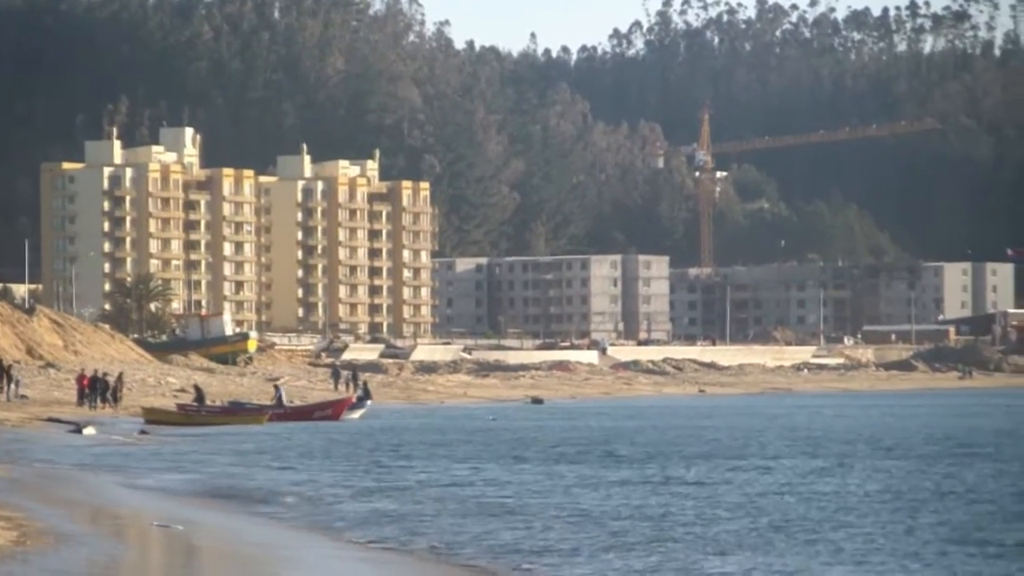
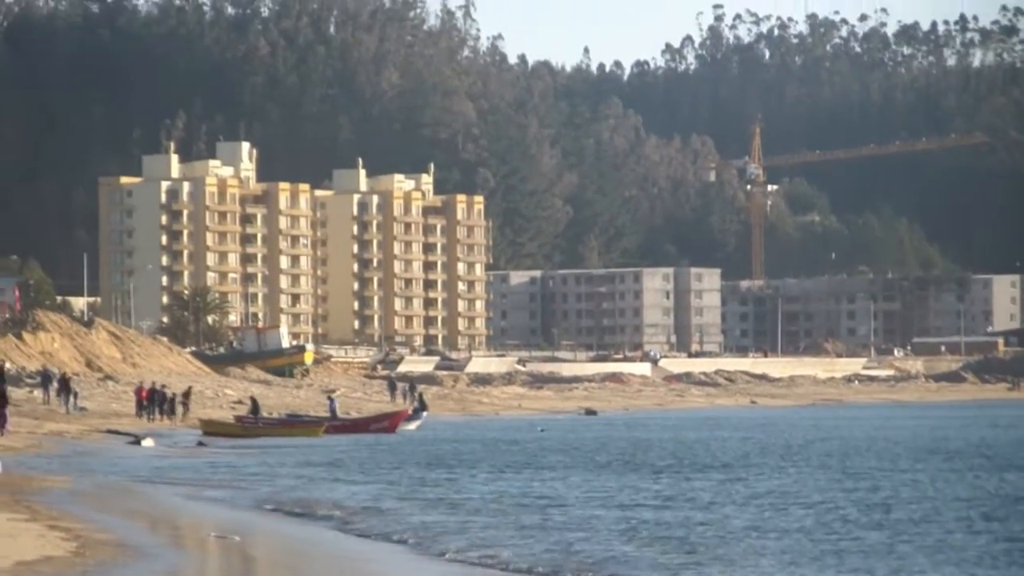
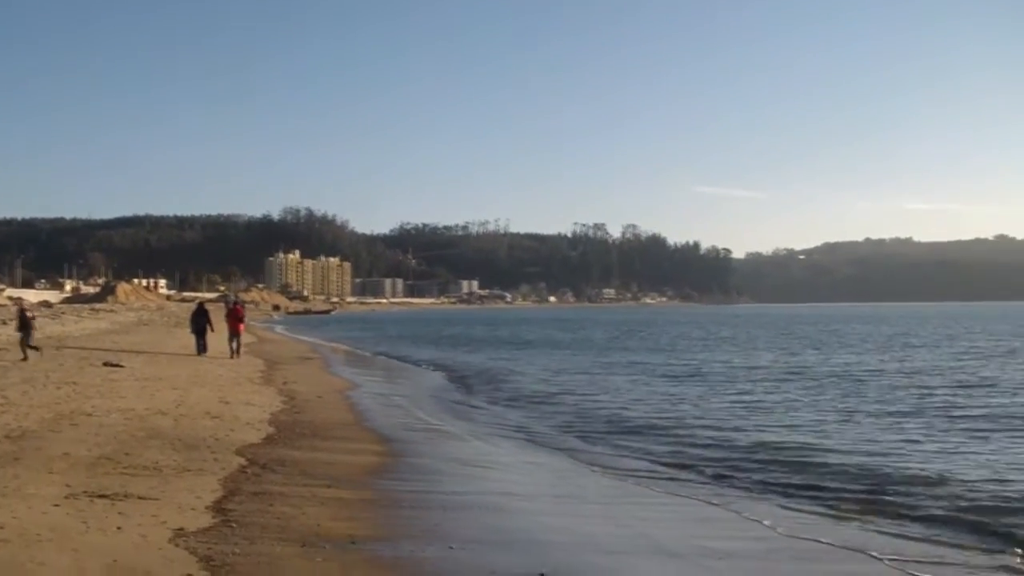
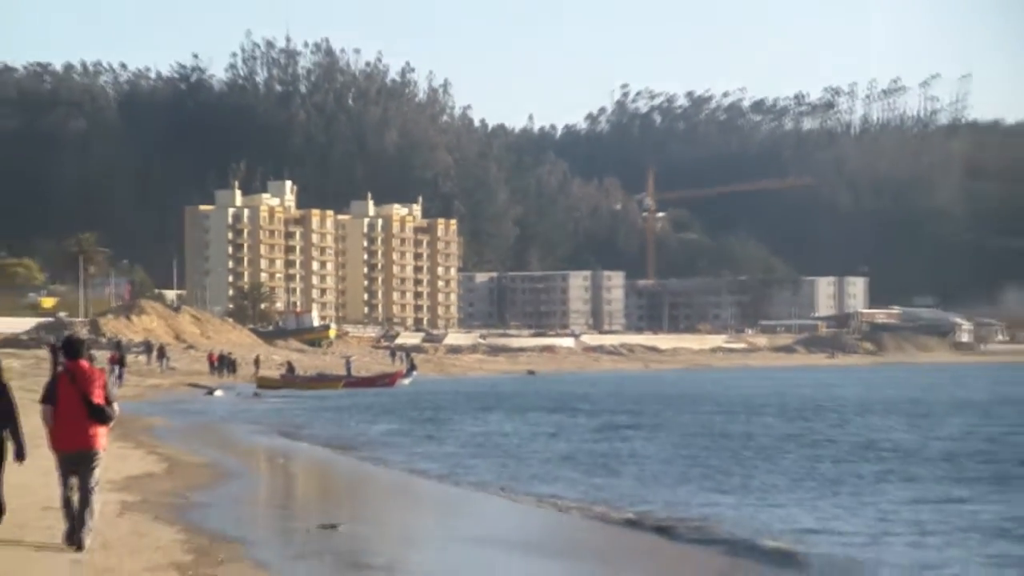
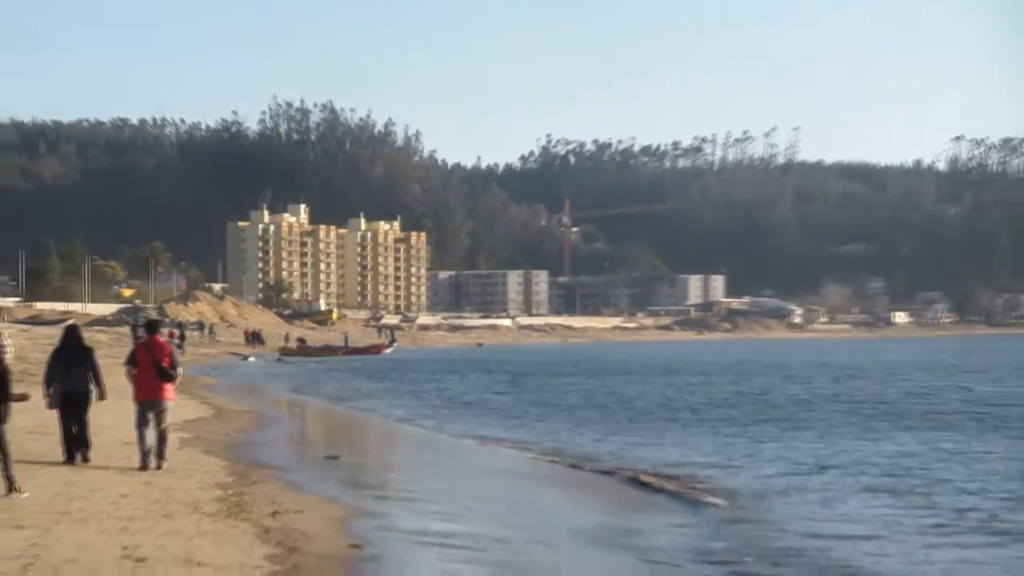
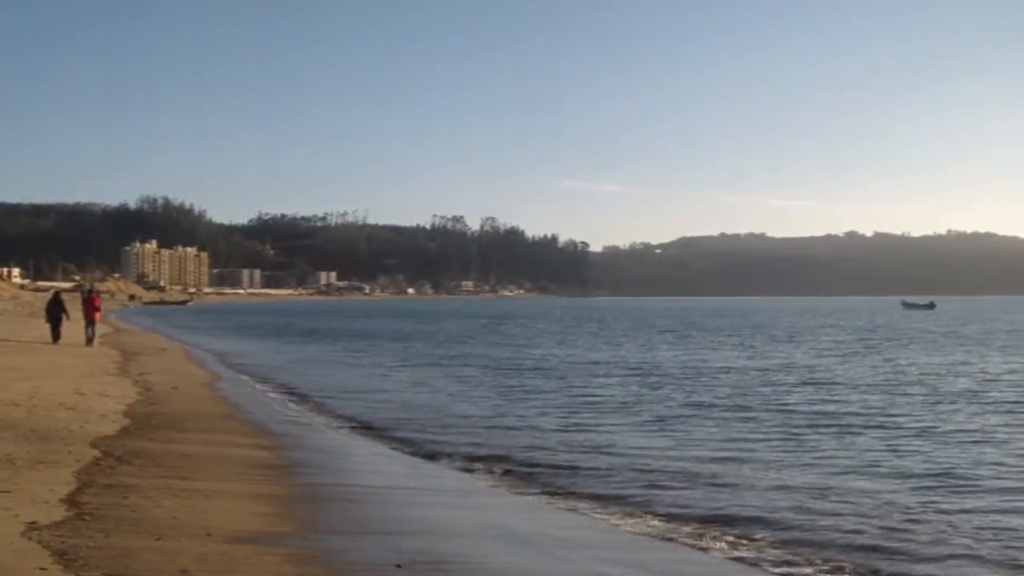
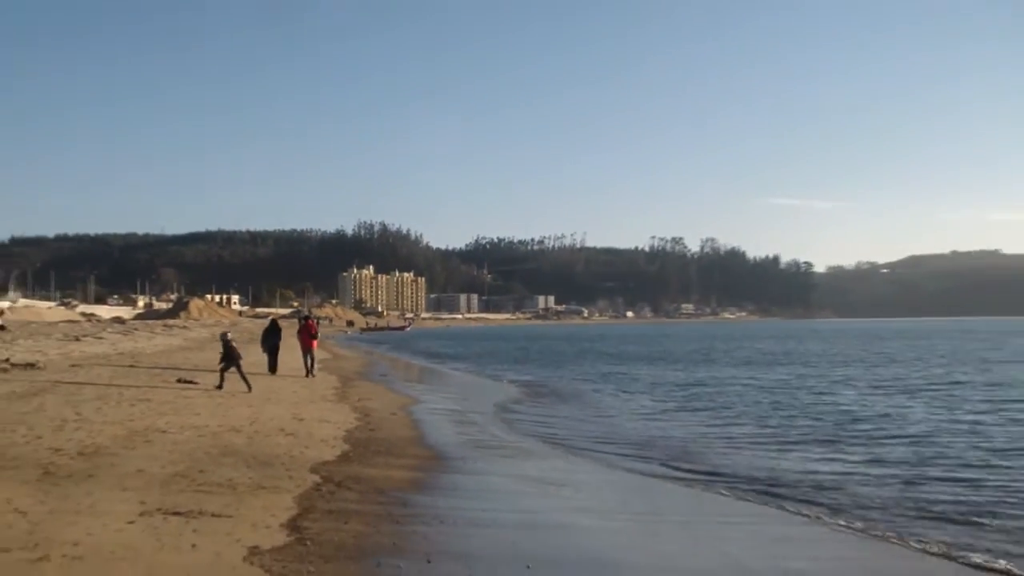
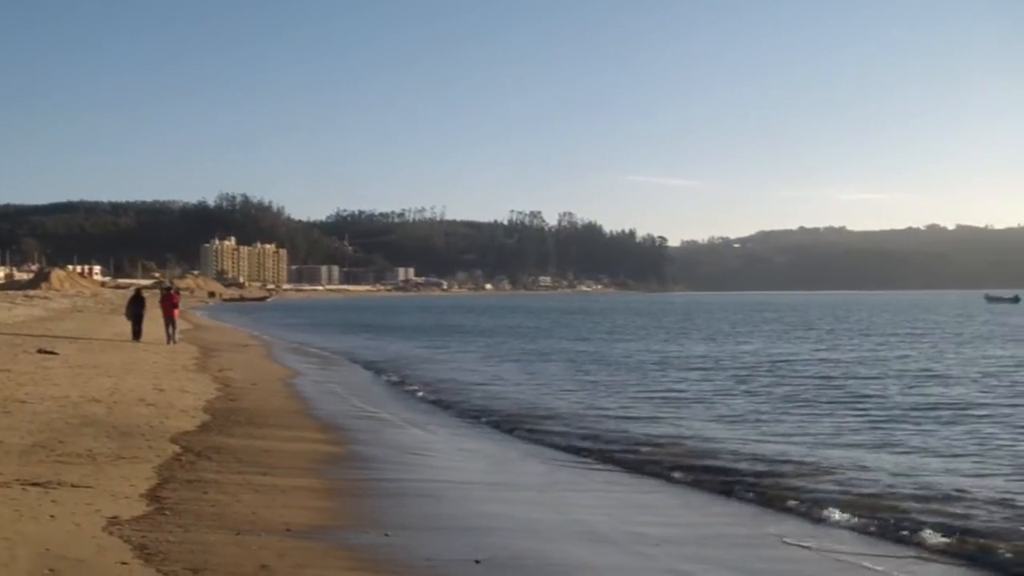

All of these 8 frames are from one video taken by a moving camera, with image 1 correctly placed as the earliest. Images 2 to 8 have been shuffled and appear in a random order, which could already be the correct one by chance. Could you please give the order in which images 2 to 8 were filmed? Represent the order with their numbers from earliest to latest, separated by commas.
2, 4, 5, 7, 3, 8, 6
